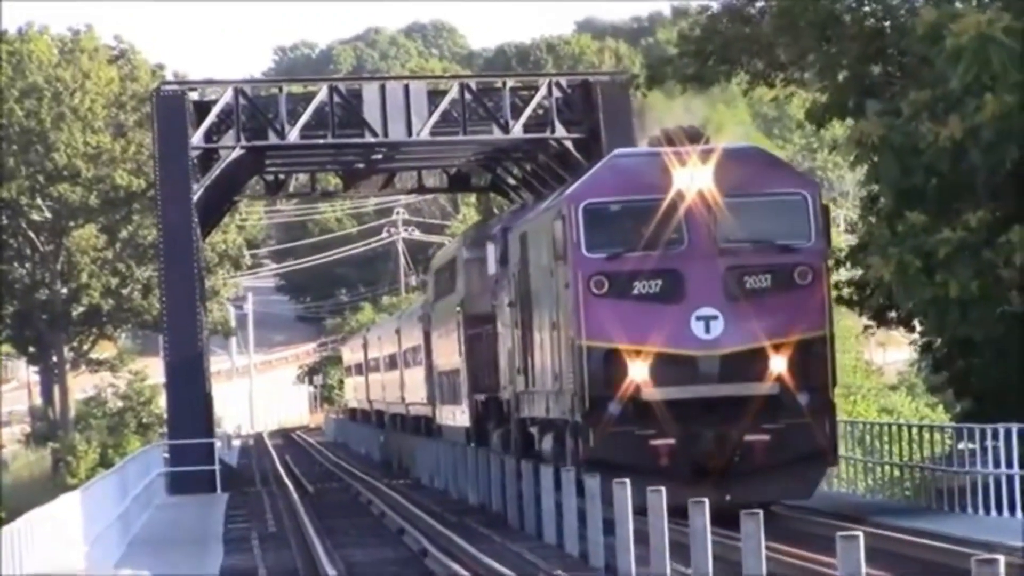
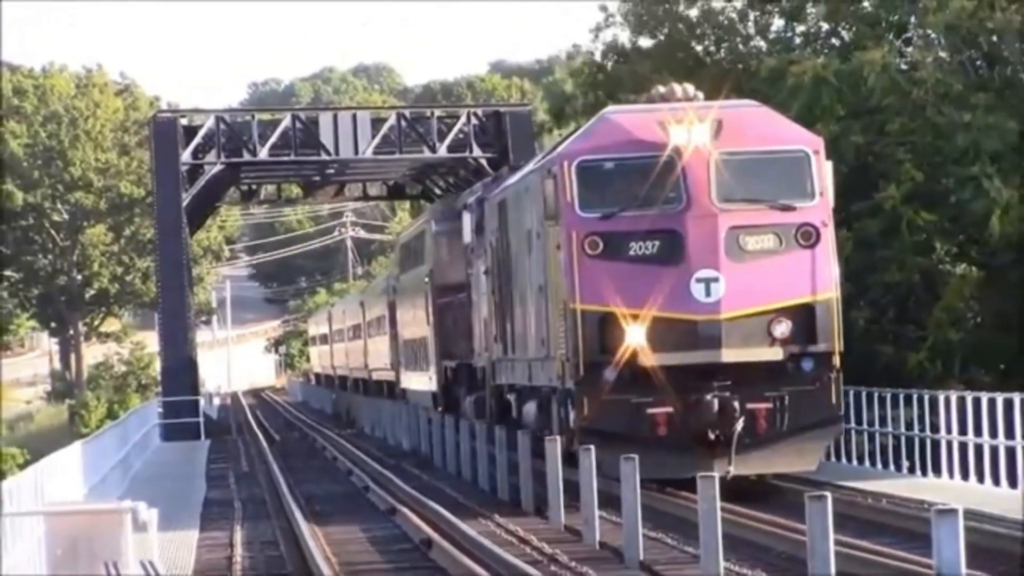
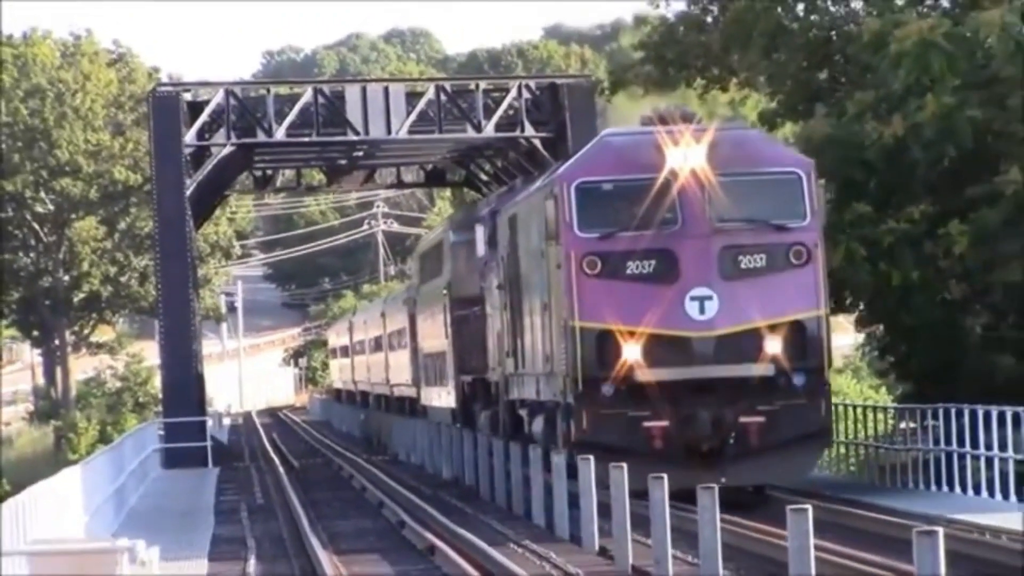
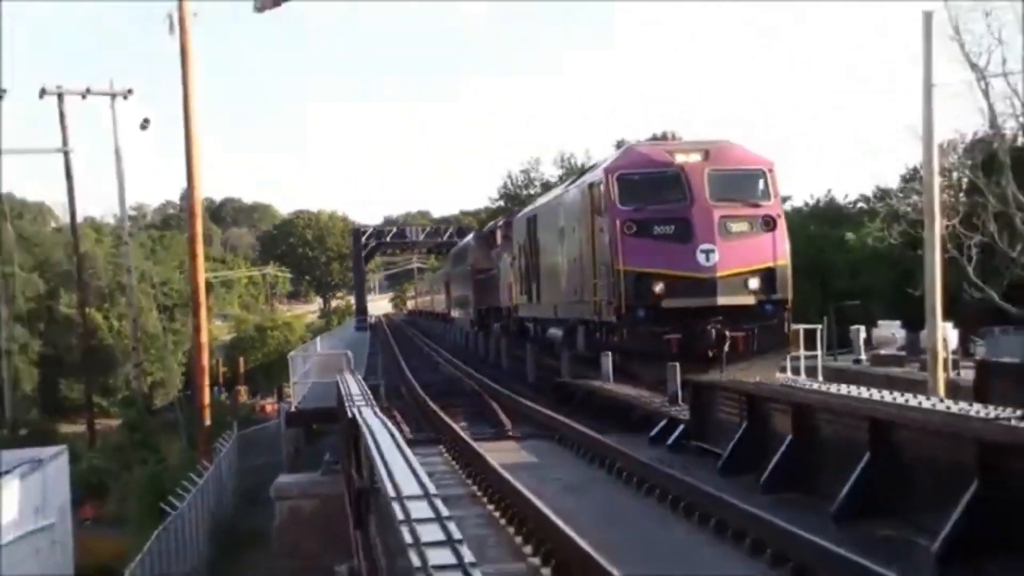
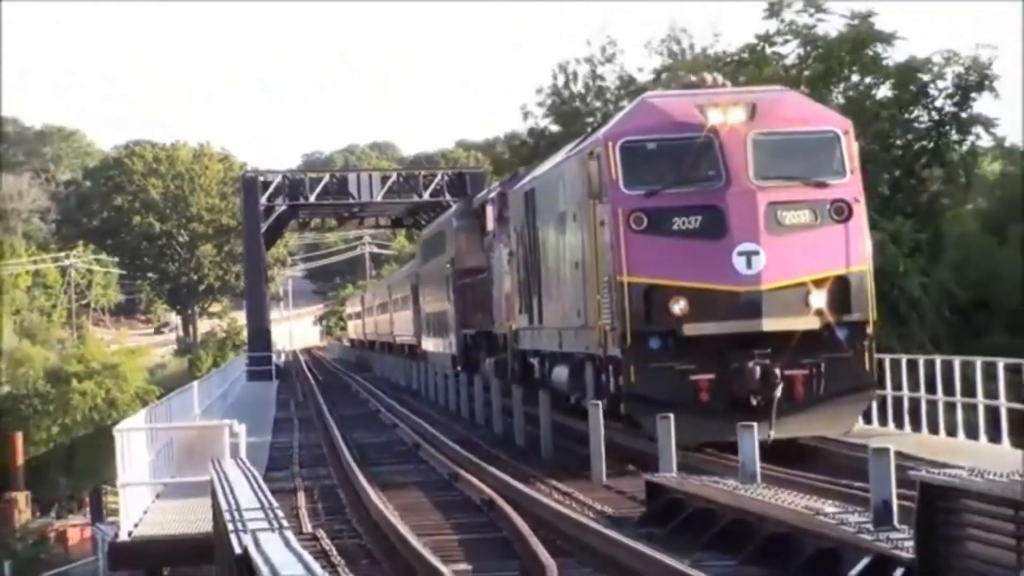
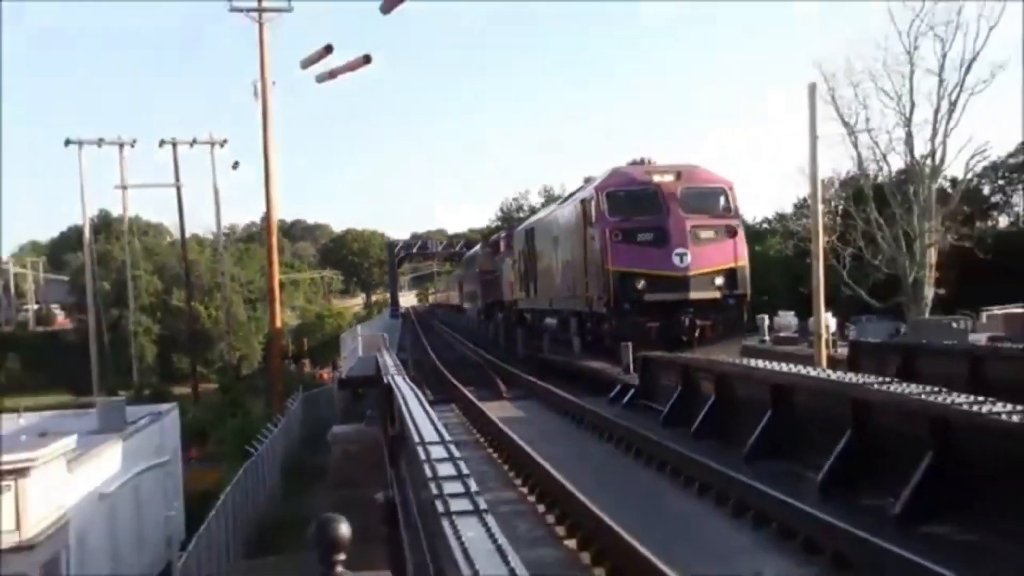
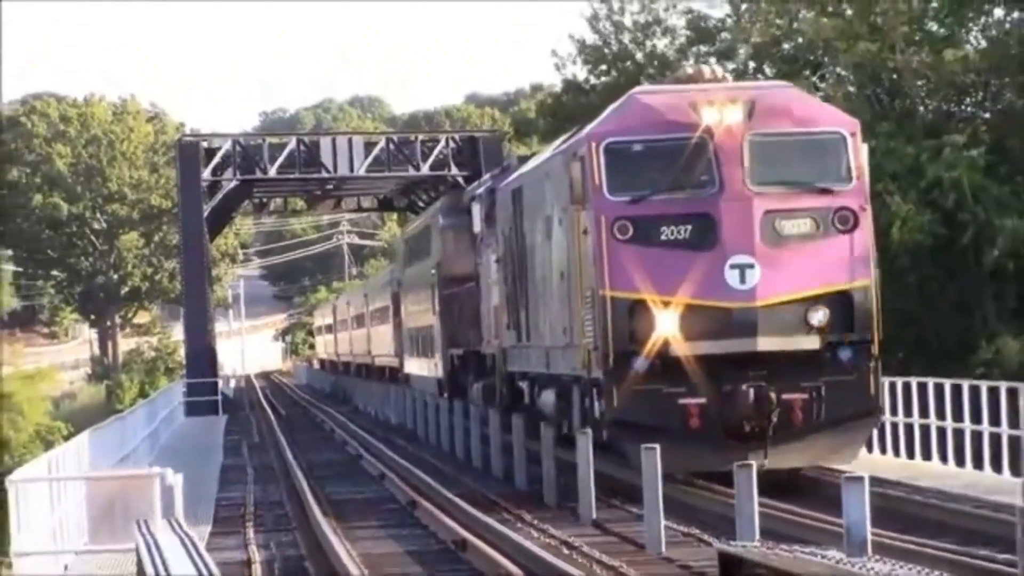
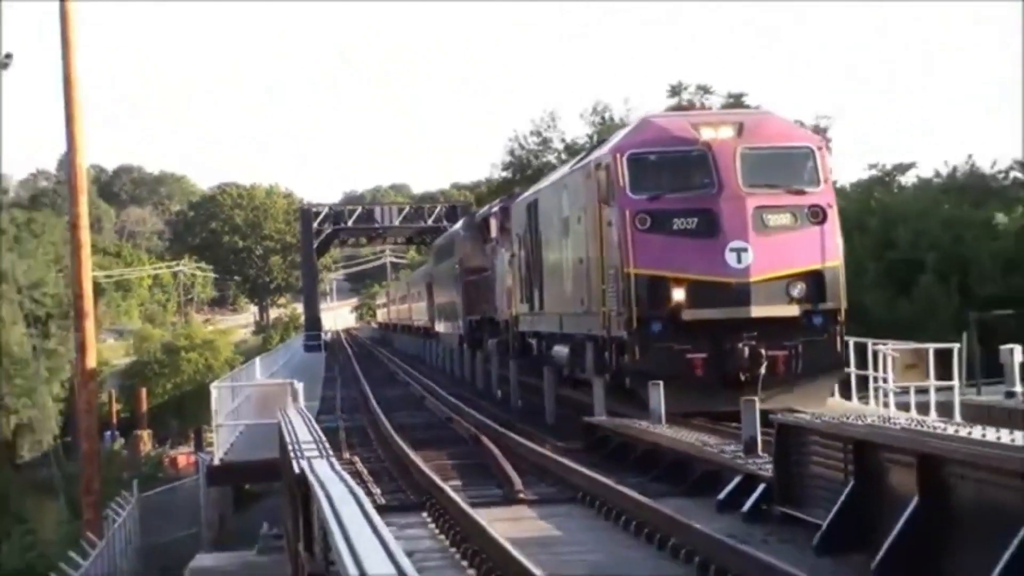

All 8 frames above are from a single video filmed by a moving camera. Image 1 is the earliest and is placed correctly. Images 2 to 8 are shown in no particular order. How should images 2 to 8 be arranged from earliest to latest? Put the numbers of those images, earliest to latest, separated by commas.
3, 2, 7, 5, 8, 4, 6
